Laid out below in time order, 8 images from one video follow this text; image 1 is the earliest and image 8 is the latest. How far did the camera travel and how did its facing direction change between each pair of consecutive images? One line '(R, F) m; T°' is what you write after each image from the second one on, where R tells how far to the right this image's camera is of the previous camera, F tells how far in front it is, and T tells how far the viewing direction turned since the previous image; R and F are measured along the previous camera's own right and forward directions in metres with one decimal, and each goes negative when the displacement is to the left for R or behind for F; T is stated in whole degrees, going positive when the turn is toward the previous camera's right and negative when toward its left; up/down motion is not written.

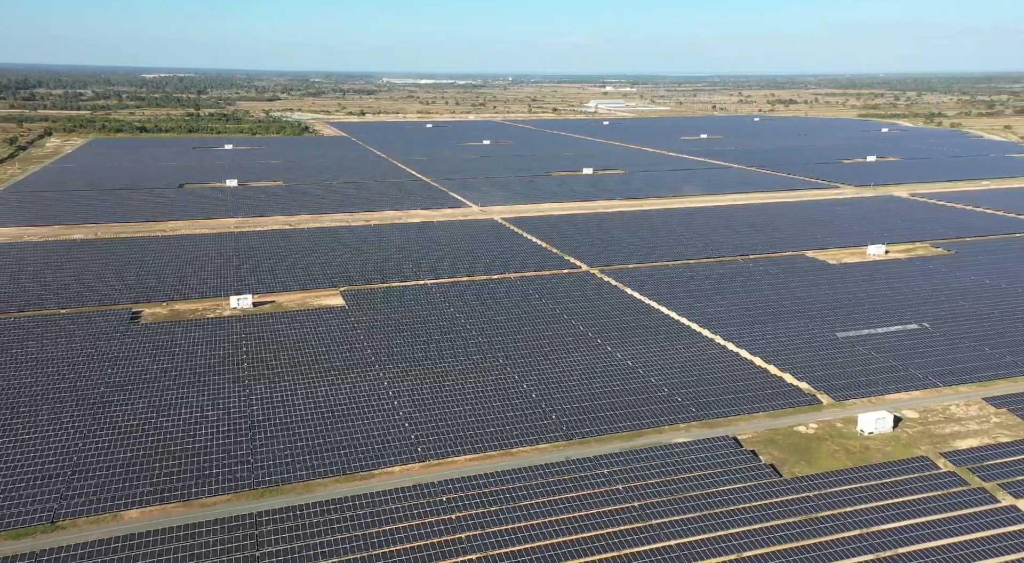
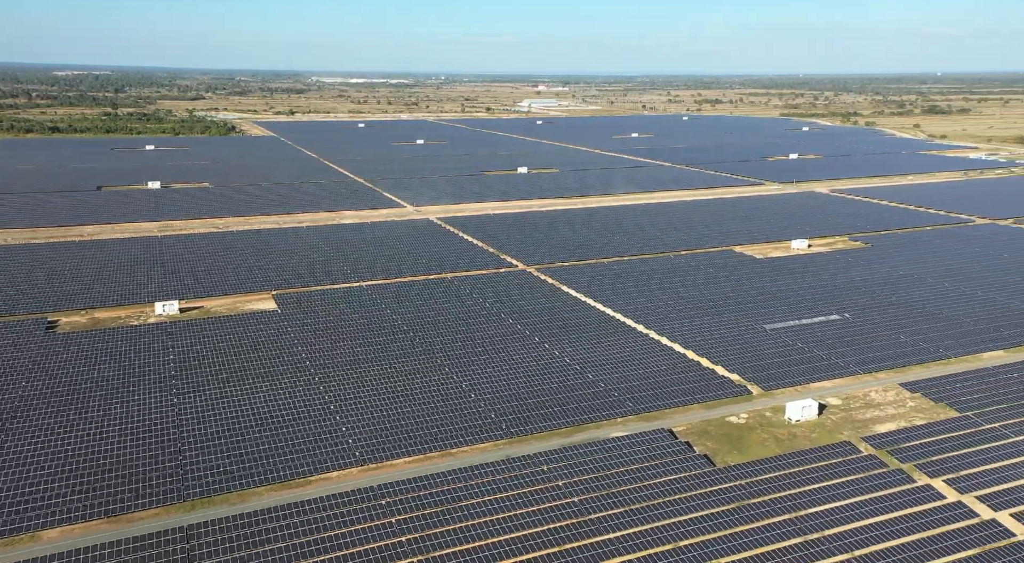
(-0.6, -0.1) m; +5°
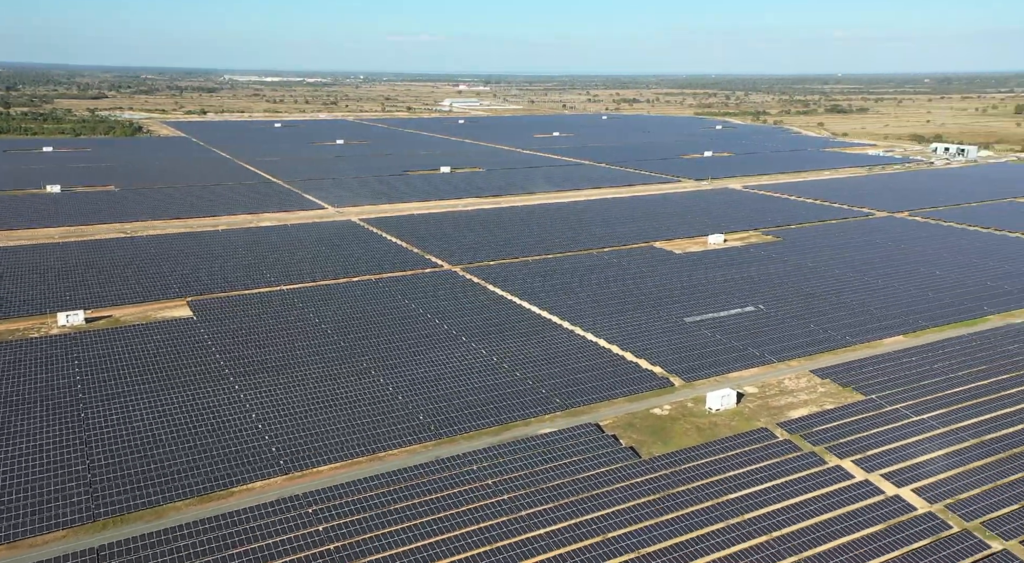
(-0.9, 0.0) m; +7°
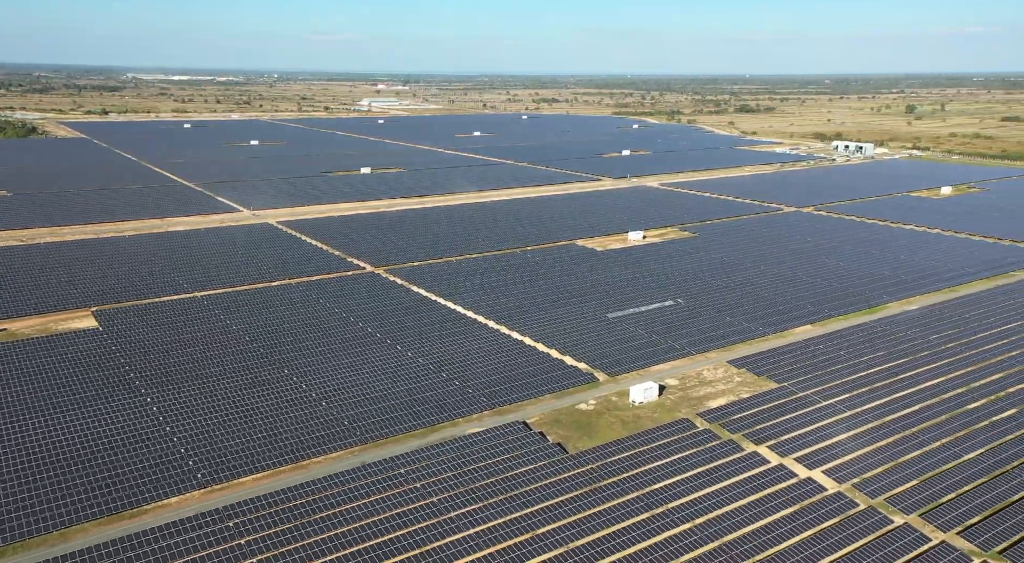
(-1.1, +0.1) m; +7°
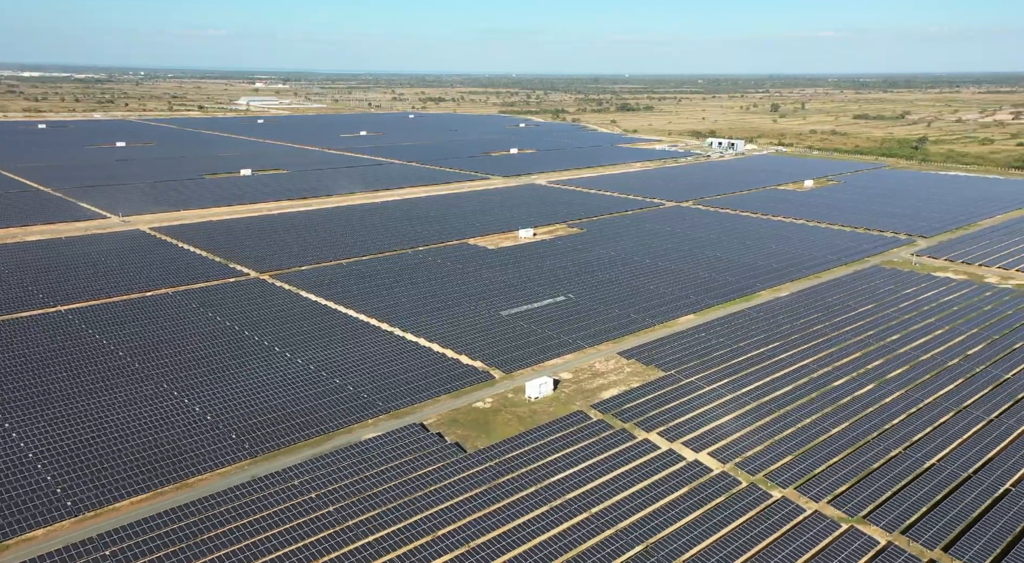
(-1.4, +0.2) m; +10°
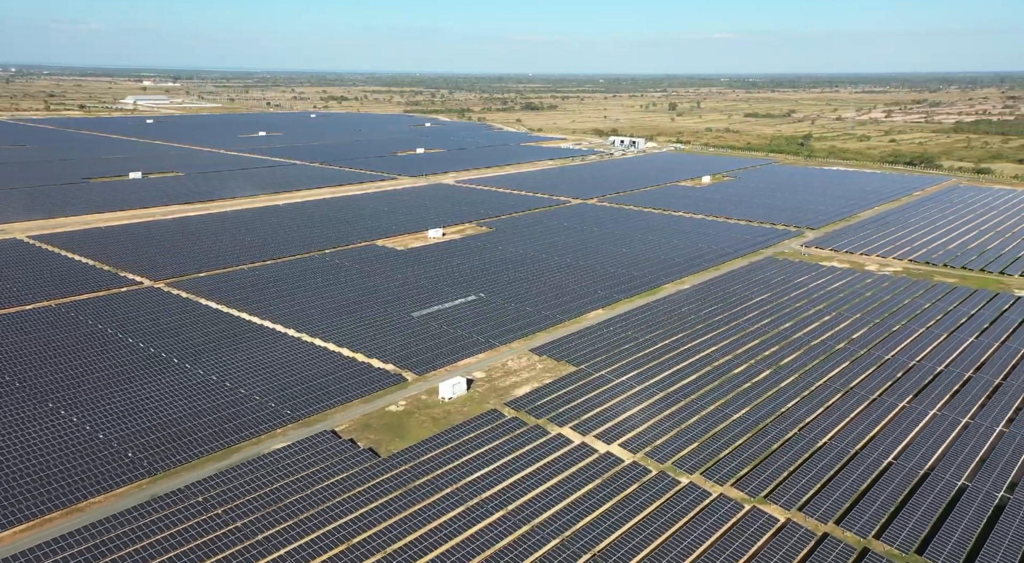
(-1.1, +0.1) m; +8°
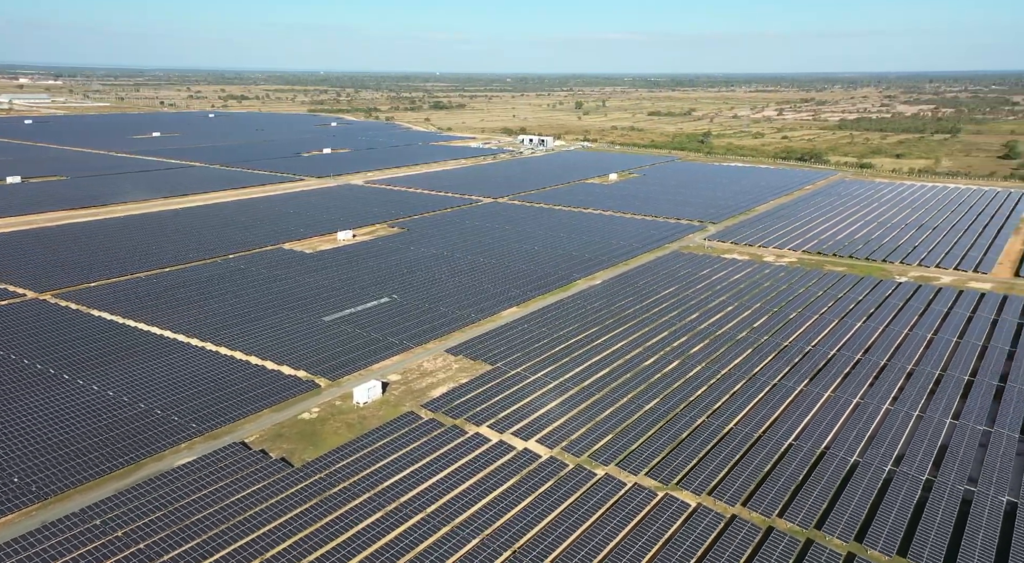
(-0.9, +0.1) m; +7°
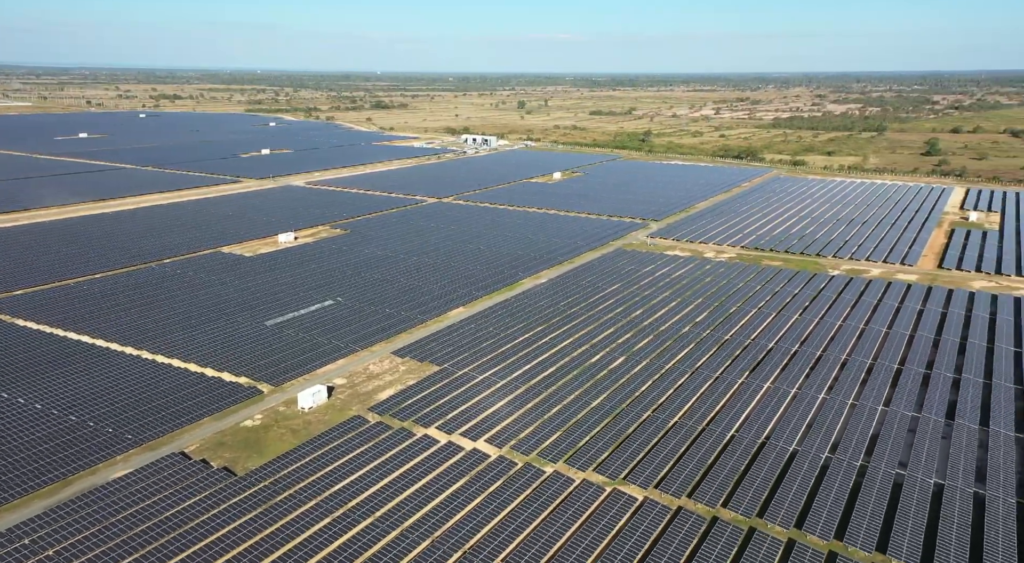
(-0.5, +0.1) m; +4°
